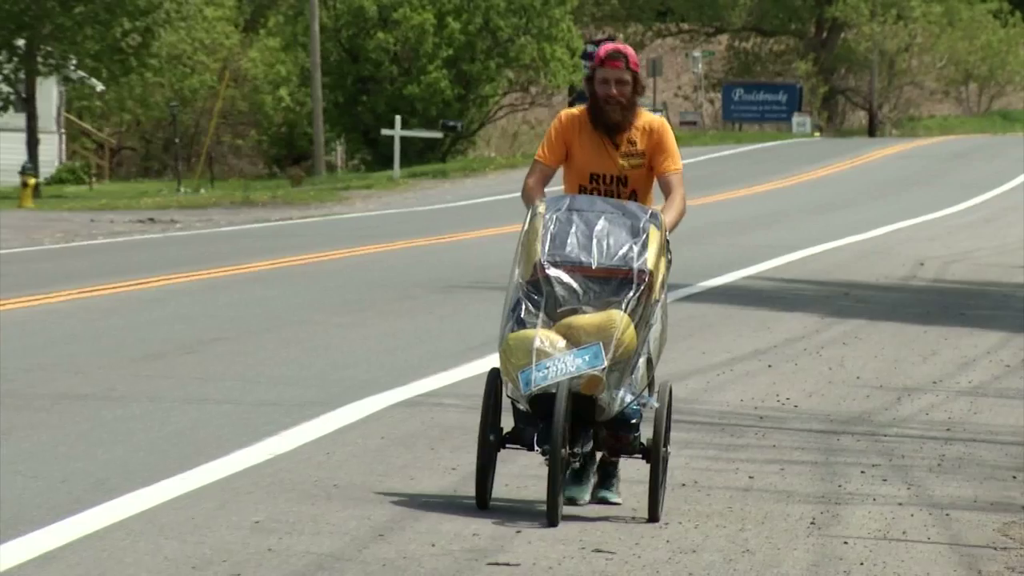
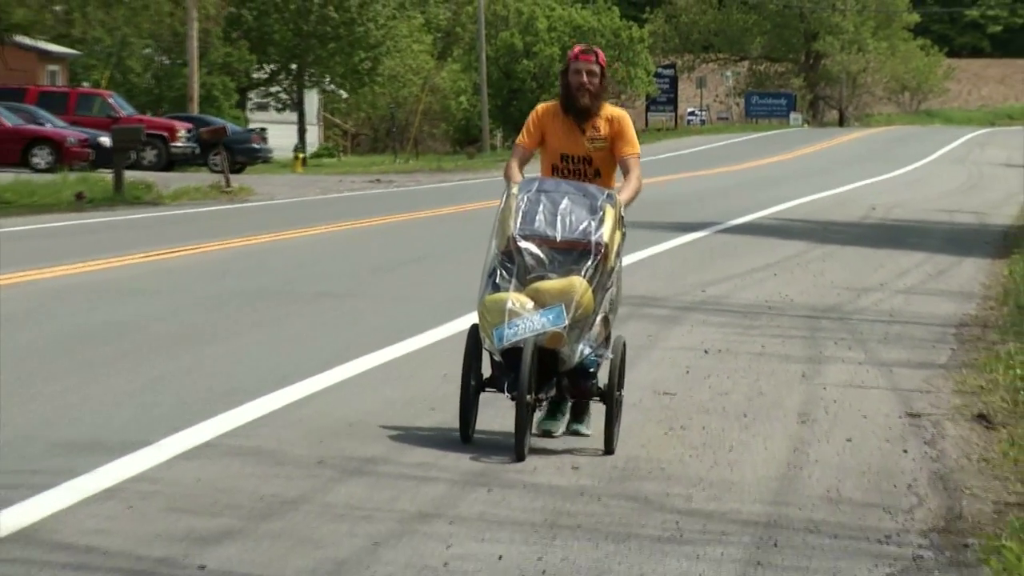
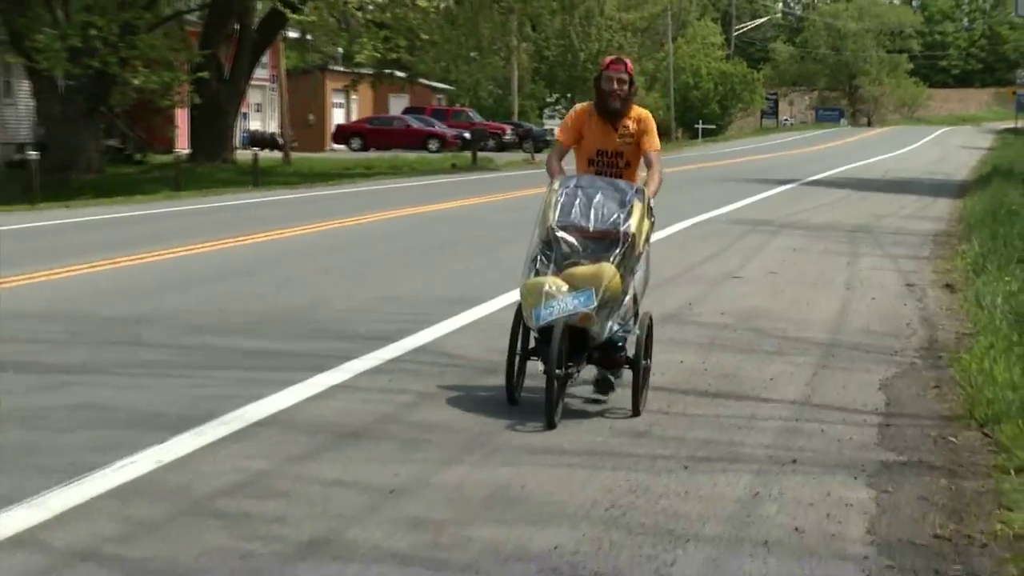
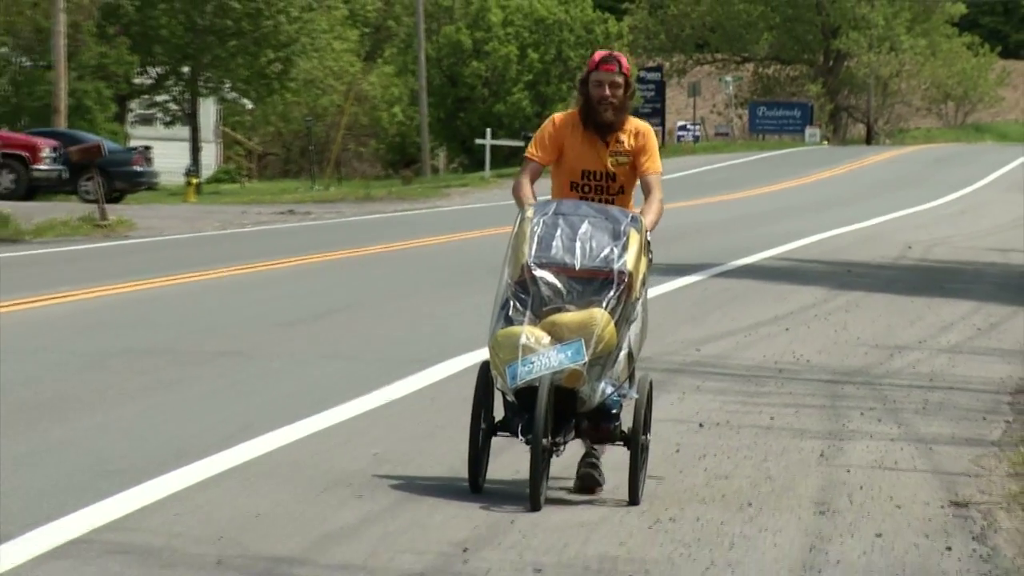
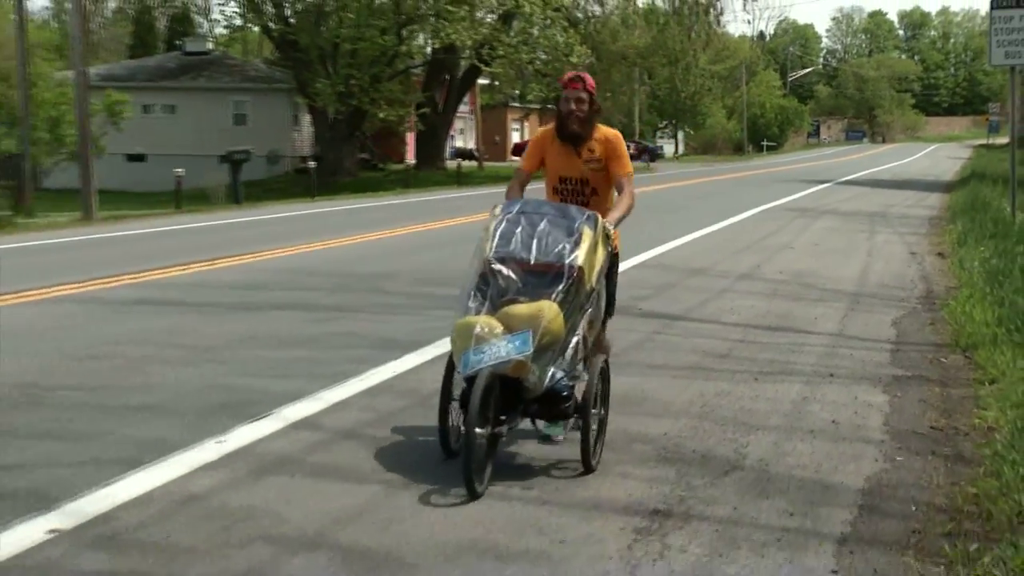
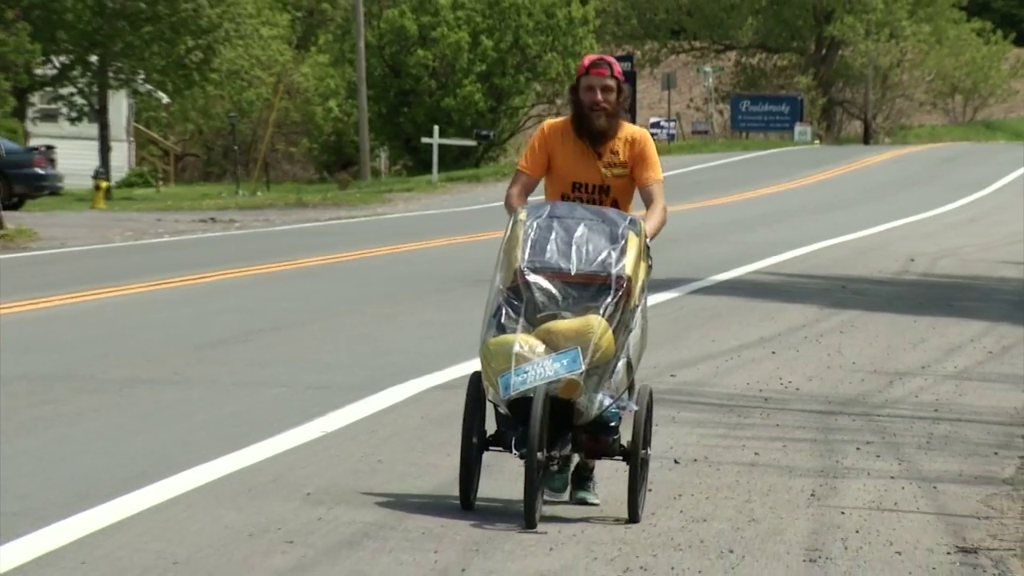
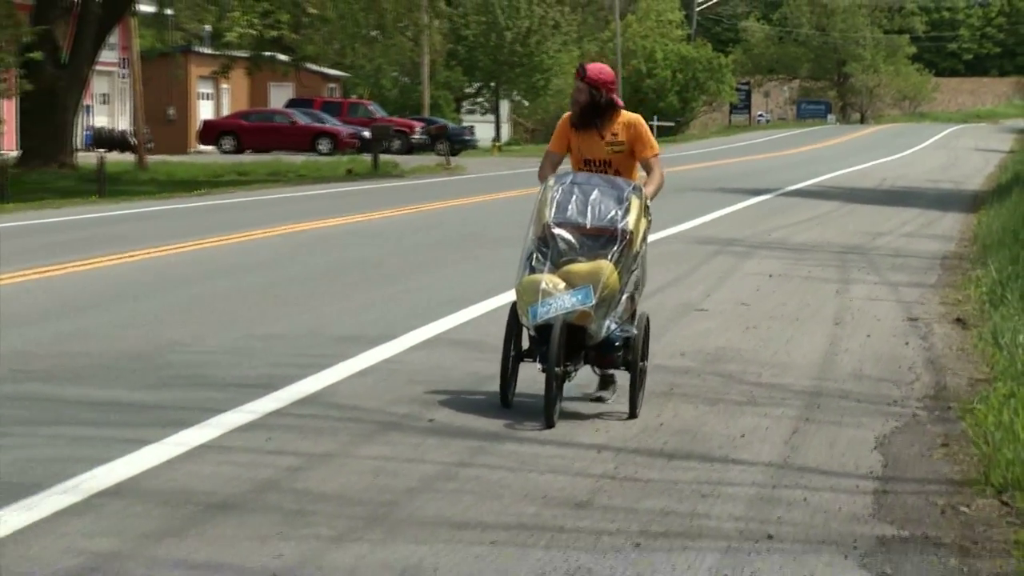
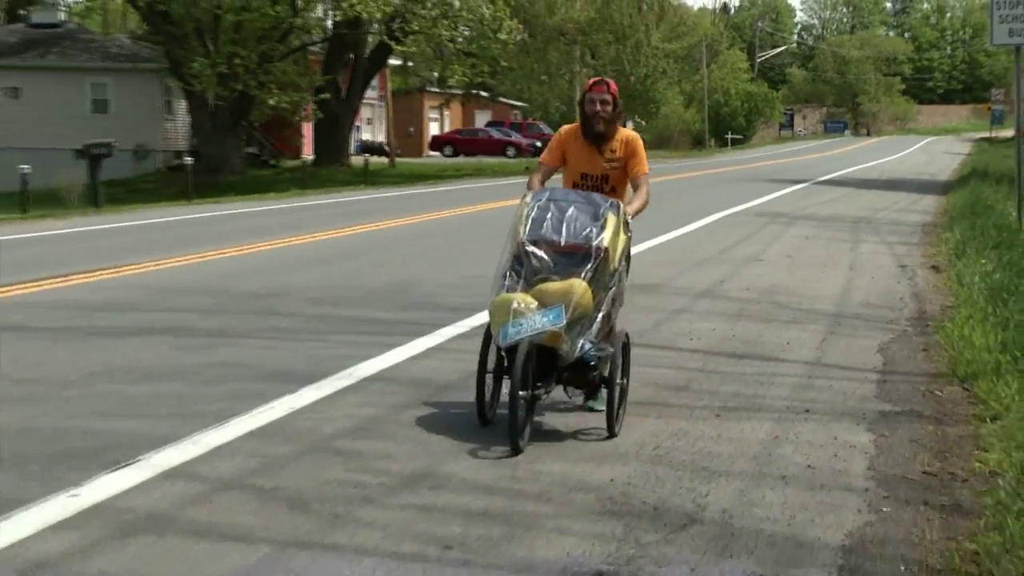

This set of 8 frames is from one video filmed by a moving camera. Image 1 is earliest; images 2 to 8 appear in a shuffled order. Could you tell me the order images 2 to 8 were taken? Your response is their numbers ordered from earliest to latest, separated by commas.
6, 4, 2, 7, 3, 8, 5
